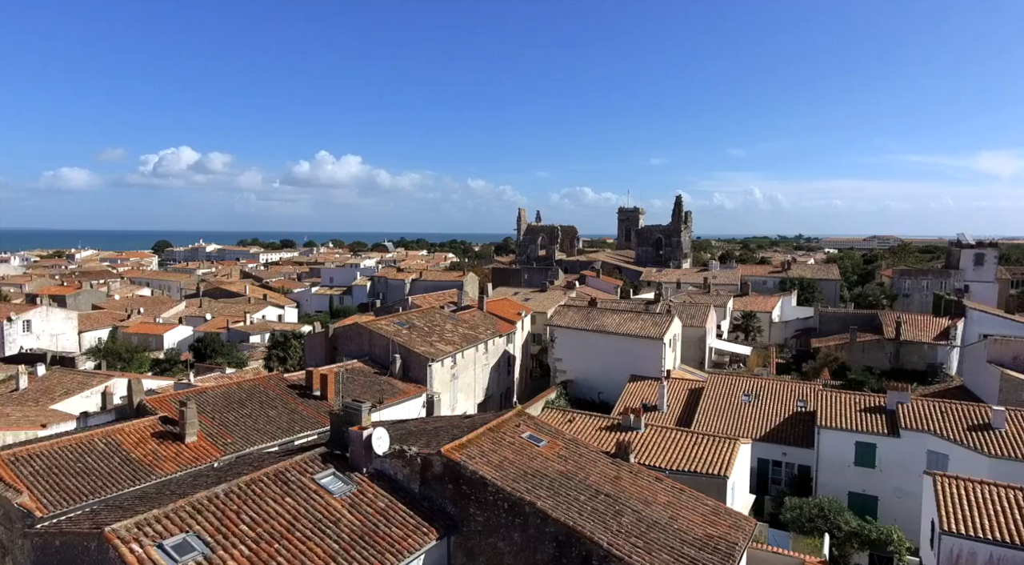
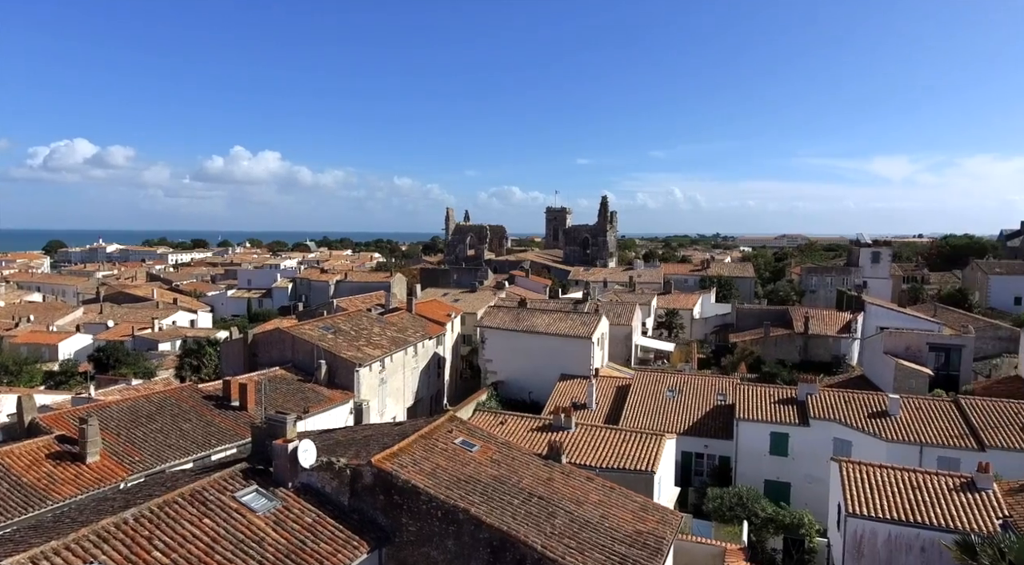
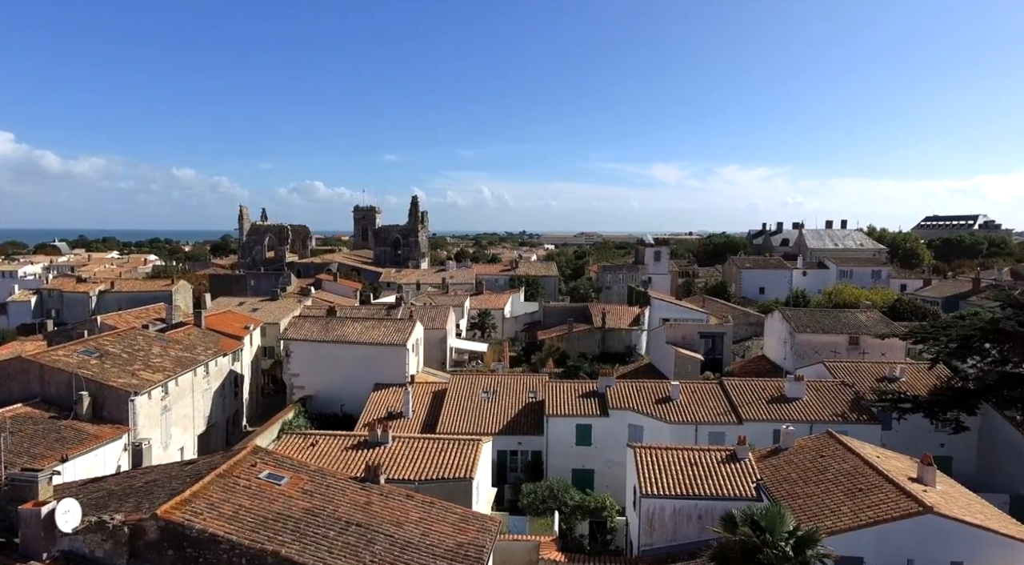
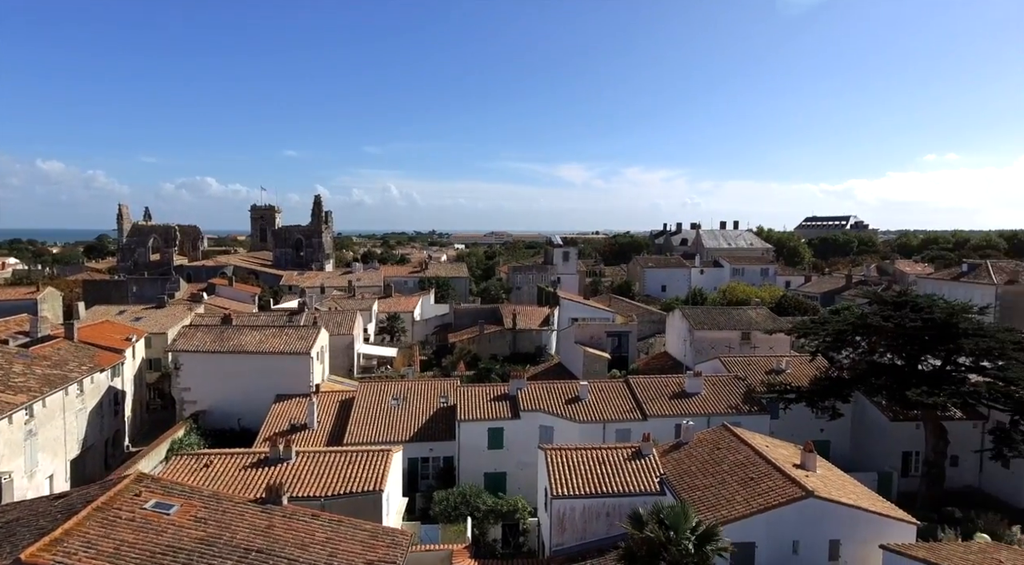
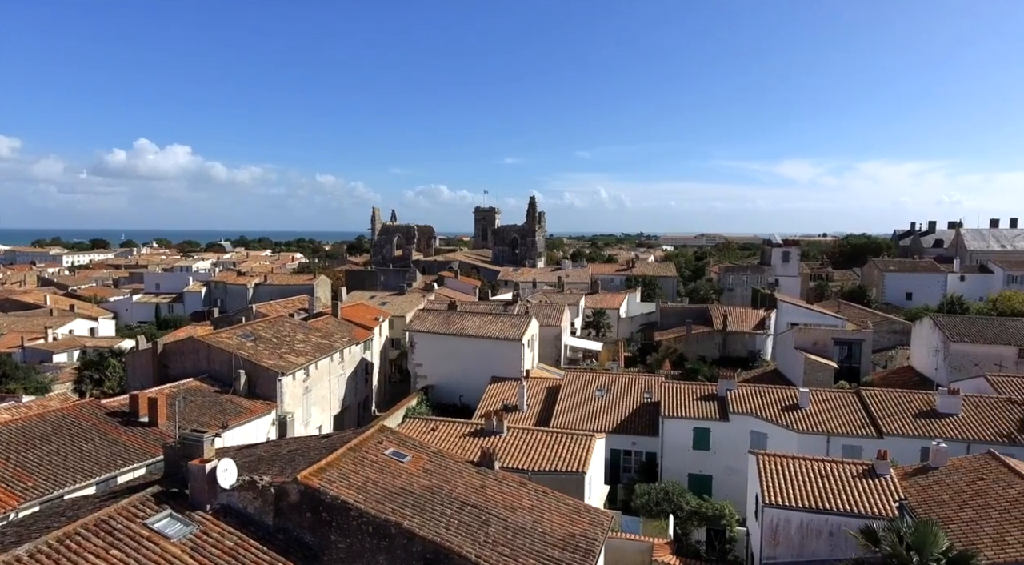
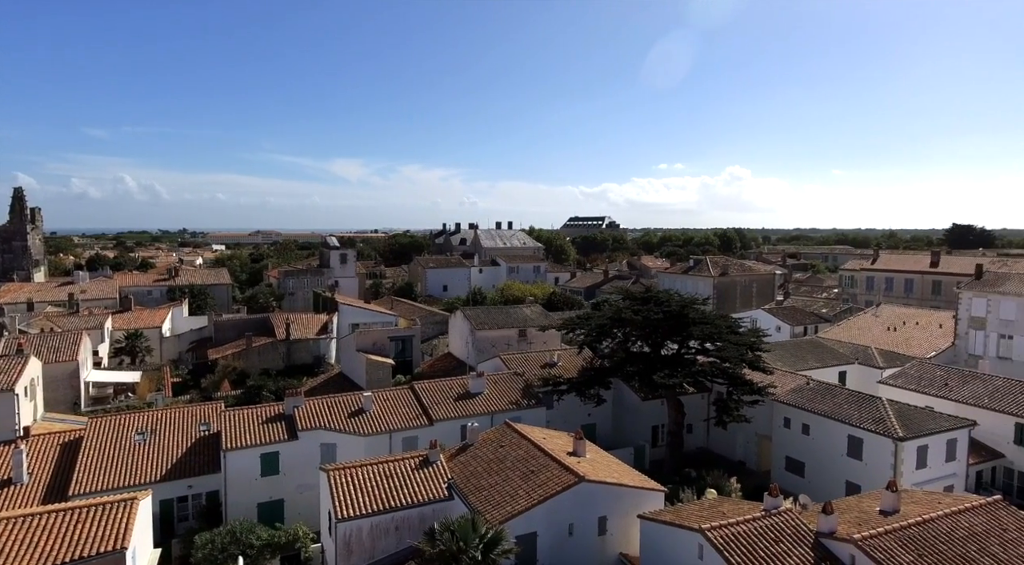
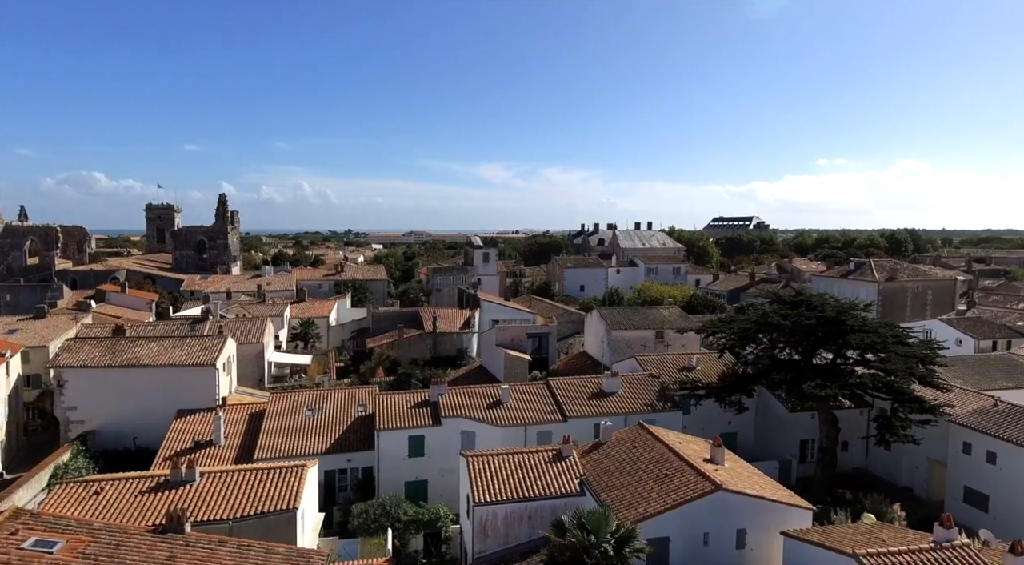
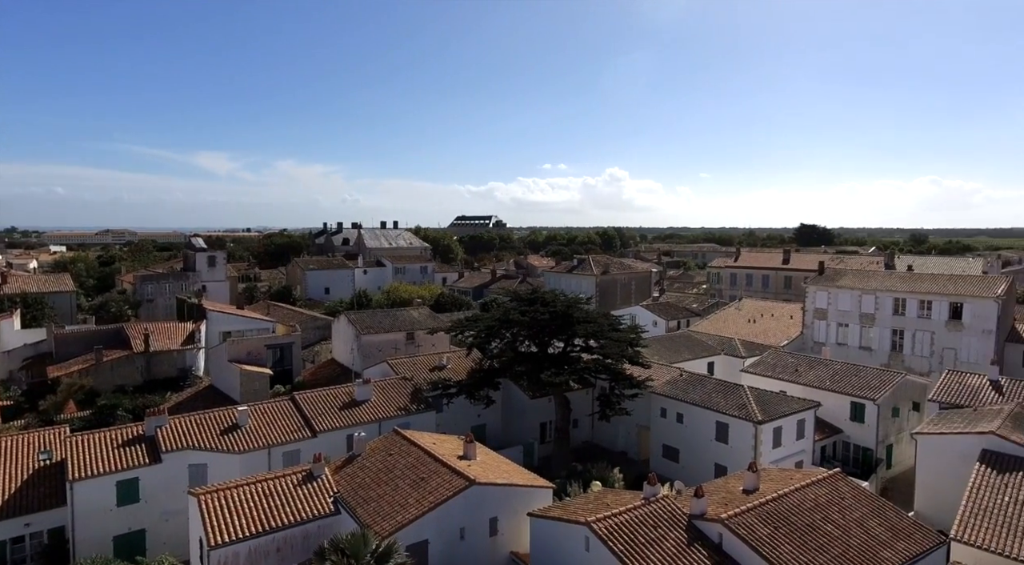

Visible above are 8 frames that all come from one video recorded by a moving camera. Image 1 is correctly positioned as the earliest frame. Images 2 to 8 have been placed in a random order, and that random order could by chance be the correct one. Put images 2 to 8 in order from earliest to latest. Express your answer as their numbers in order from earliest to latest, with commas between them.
2, 5, 3, 4, 7, 6, 8
